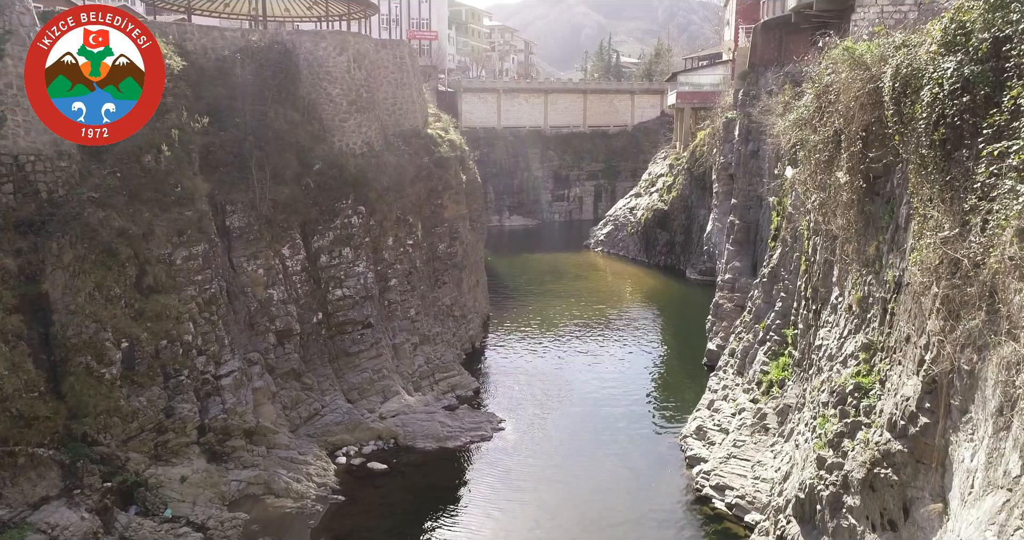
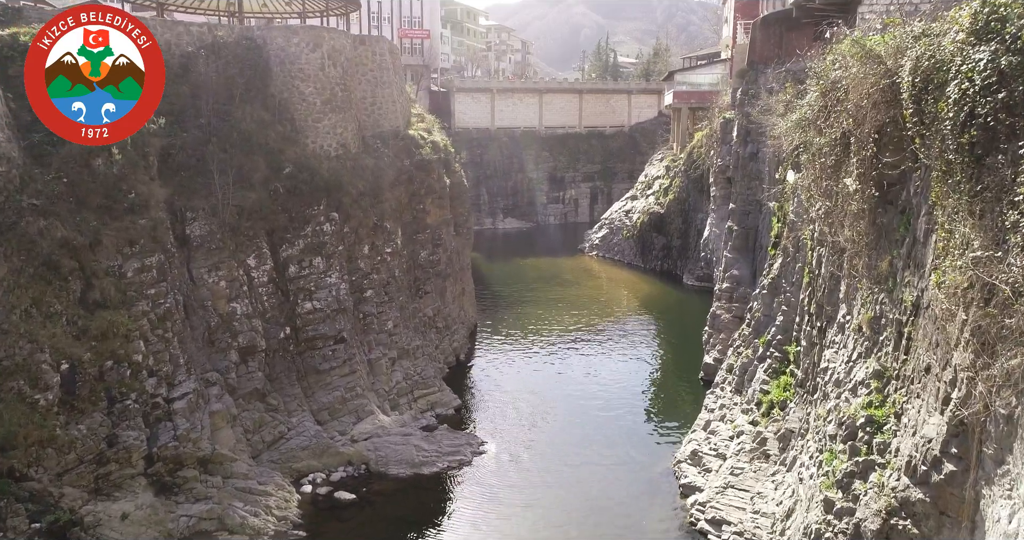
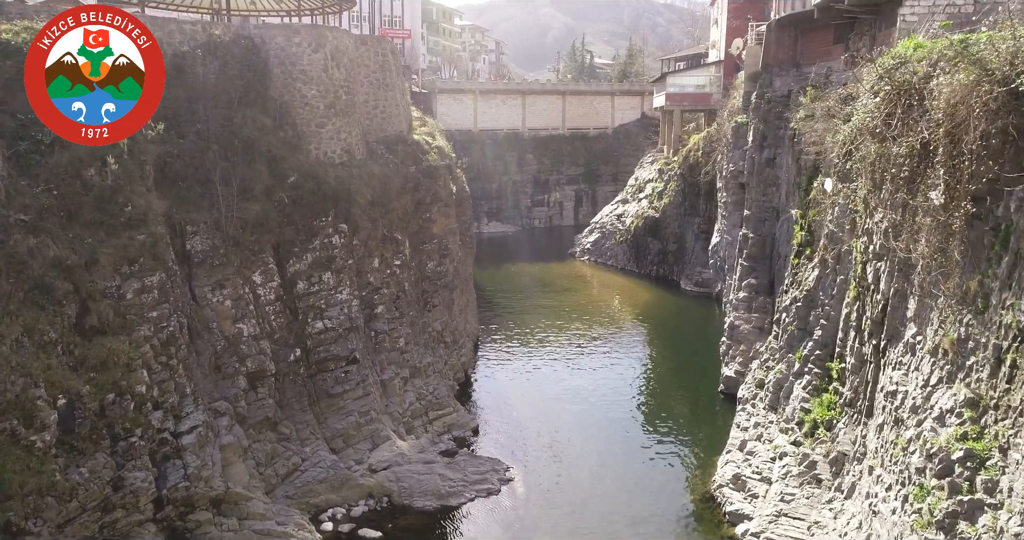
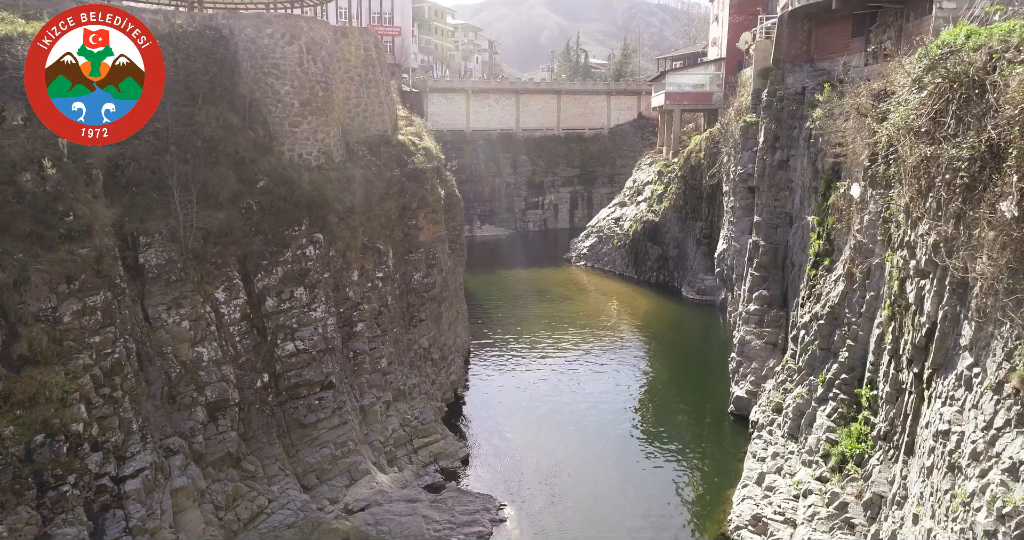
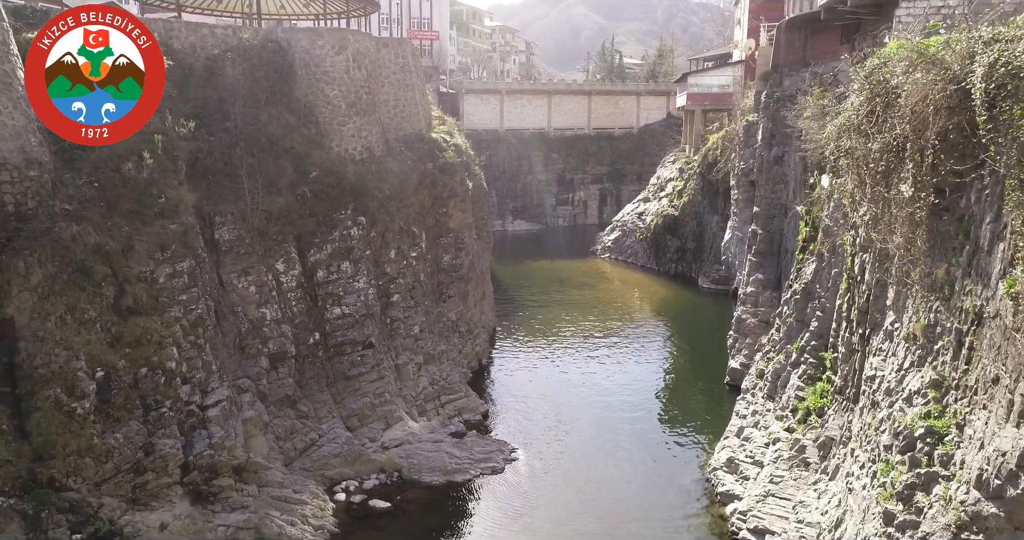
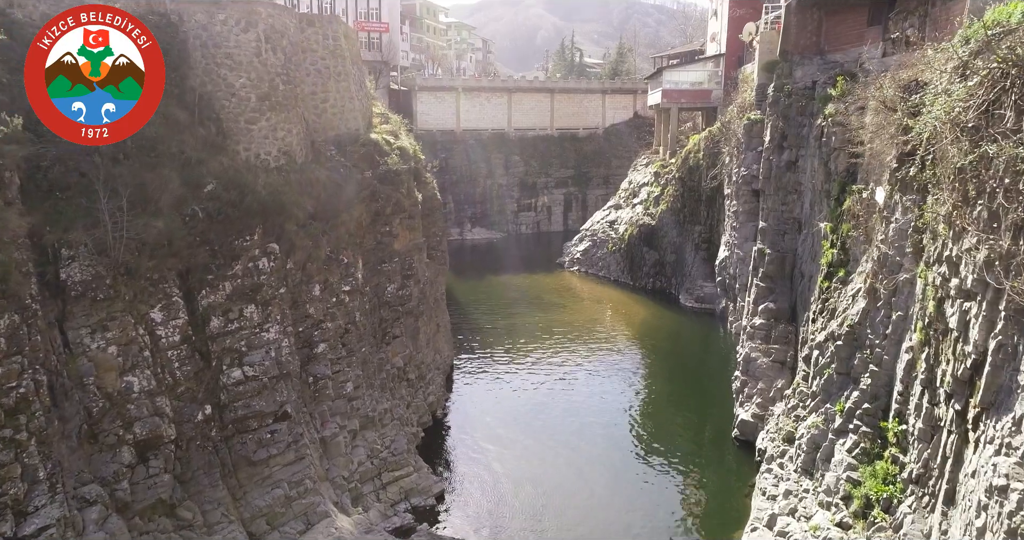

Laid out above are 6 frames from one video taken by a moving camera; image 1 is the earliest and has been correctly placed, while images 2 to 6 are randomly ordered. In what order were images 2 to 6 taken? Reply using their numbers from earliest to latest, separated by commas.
2, 5, 3, 4, 6
